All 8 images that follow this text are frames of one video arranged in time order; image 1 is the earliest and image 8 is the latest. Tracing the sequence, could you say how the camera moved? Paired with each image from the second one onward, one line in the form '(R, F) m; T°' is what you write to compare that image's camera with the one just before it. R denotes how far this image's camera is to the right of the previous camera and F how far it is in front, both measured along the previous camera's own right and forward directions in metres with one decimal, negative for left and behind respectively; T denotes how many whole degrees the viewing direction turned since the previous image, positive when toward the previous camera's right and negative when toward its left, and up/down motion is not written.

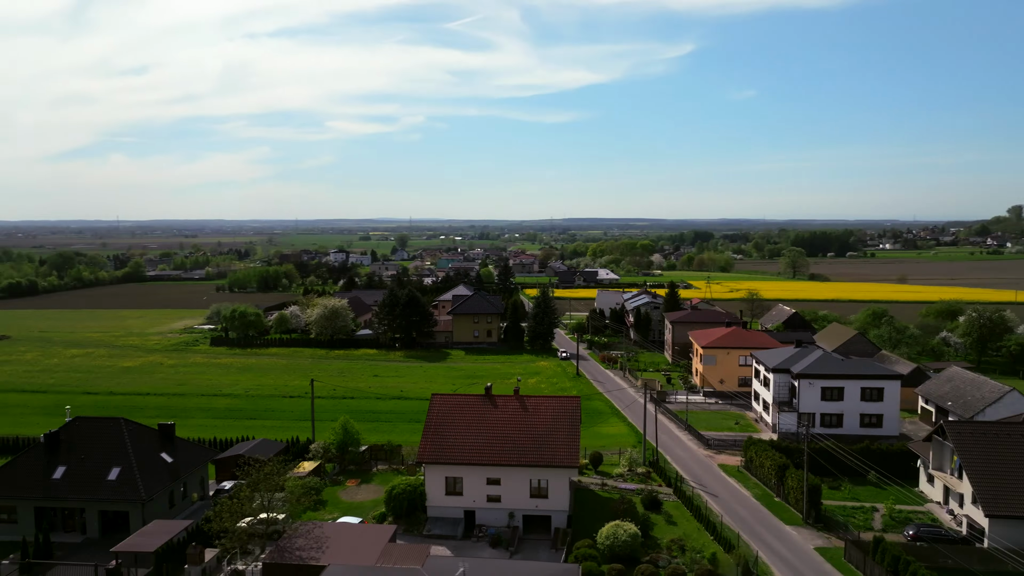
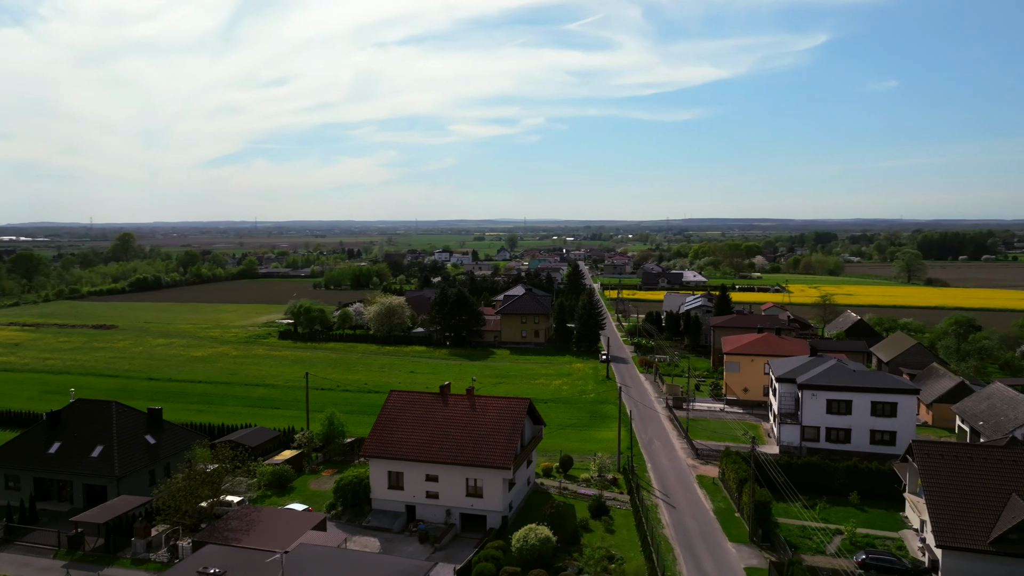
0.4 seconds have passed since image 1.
(+6.2, +0.4) m; -9°
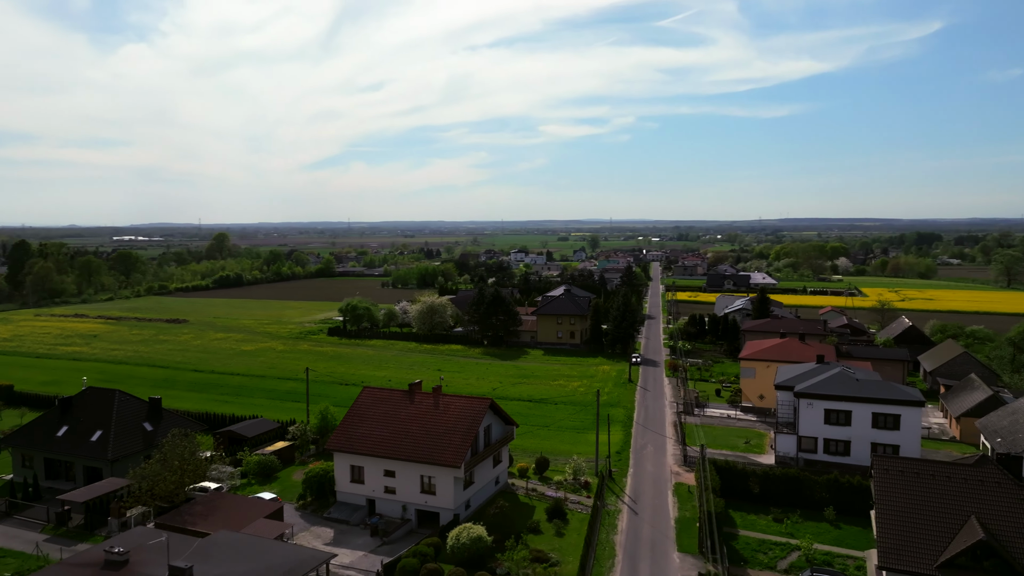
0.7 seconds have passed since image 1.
(+4.6, +0.2) m; -7°
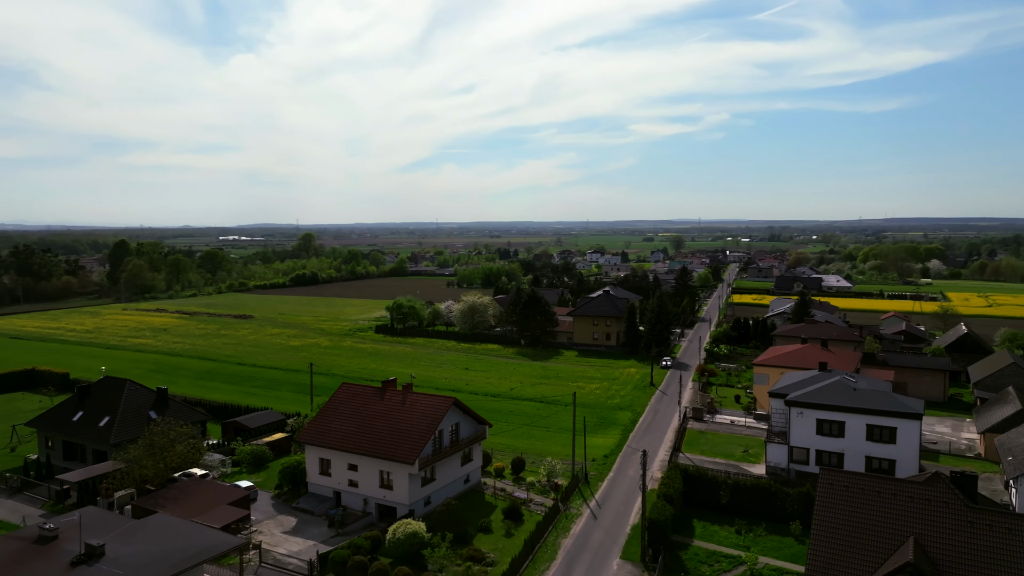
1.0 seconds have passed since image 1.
(+4.6, +0.2) m; -7°
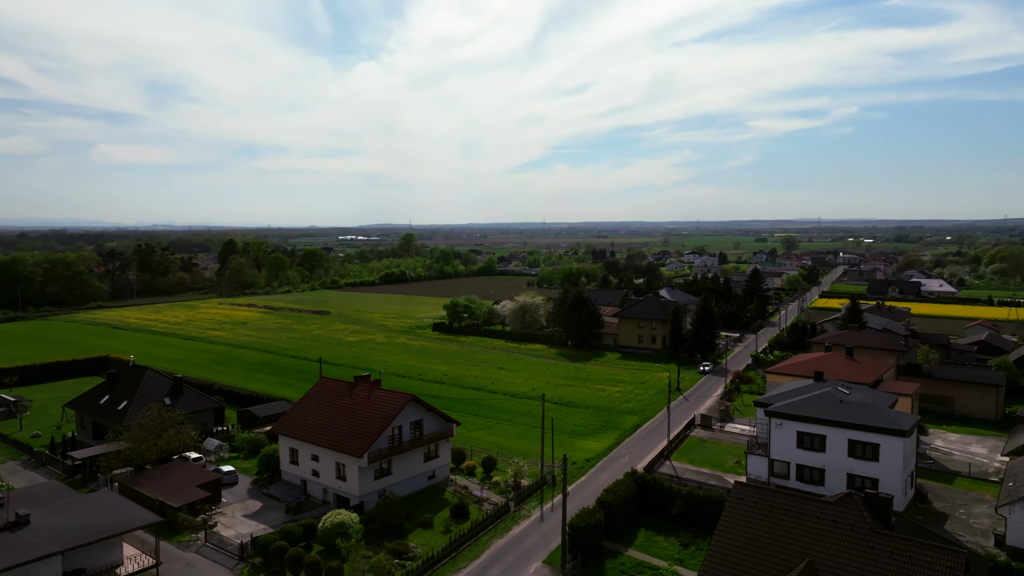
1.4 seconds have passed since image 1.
(+5.8, +0.3) m; -9°
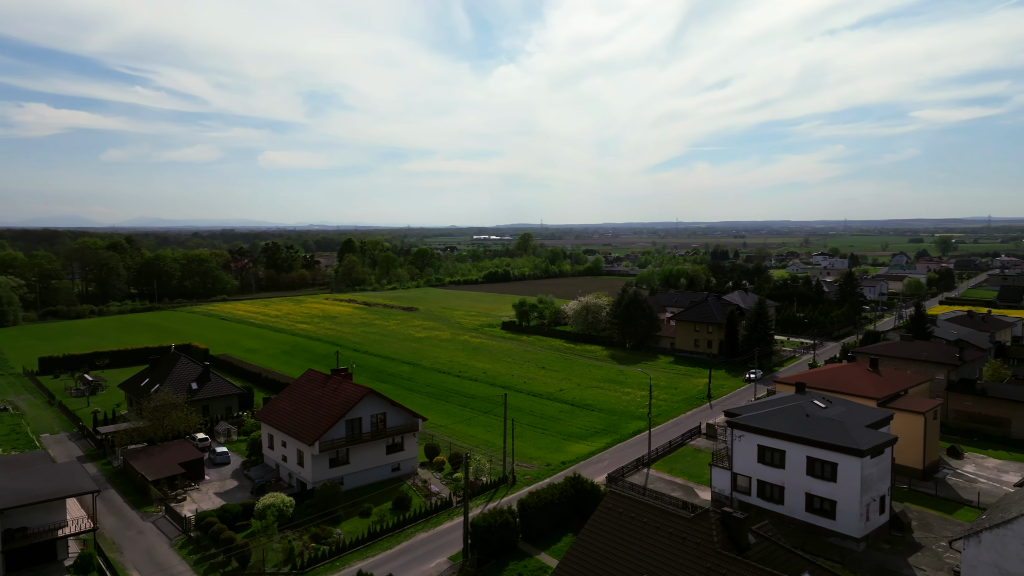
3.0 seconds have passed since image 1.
(+7.0, +0.4) m; -11°
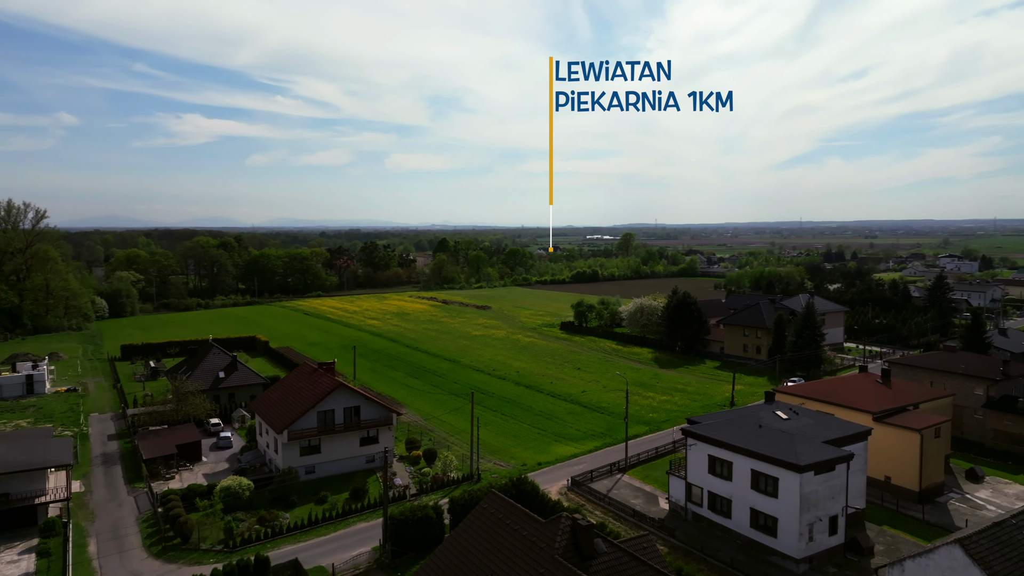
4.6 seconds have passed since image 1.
(+6.1, +0.3) m; -9°
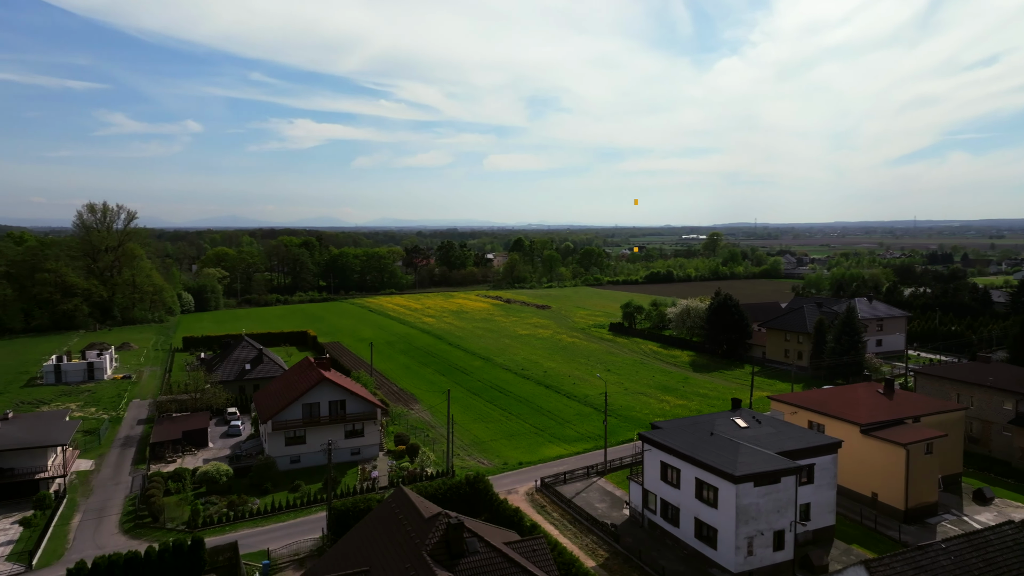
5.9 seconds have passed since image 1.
(+5.0, +0.1) m; -8°
